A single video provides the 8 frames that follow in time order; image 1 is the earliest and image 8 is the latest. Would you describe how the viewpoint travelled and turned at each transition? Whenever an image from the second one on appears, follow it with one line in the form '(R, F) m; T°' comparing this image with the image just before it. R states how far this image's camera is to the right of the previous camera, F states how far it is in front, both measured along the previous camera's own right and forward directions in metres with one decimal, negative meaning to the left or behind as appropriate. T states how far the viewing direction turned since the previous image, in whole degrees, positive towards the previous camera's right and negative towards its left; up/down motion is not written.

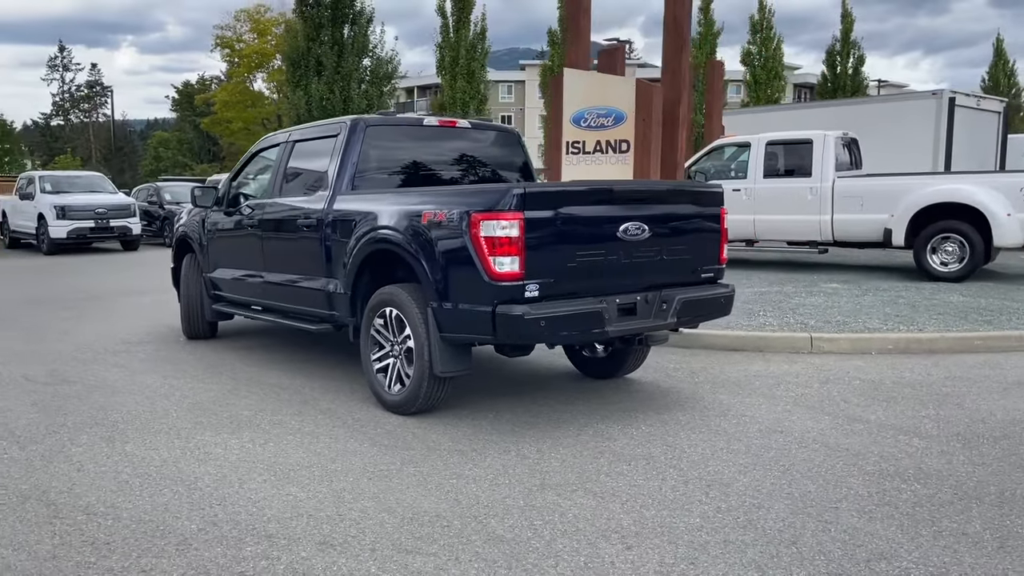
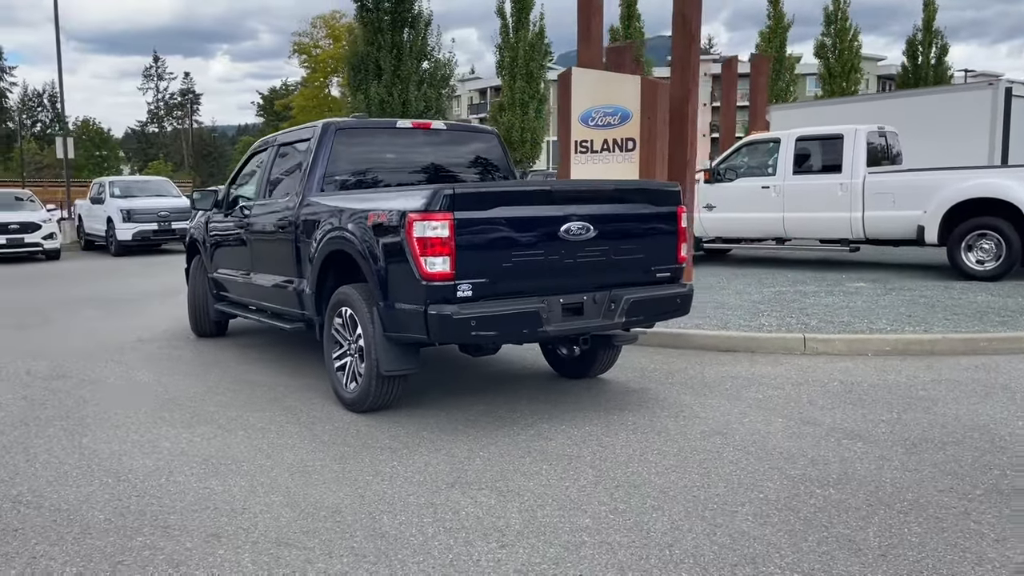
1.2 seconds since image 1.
(+0.9, 0.0) m; -5°
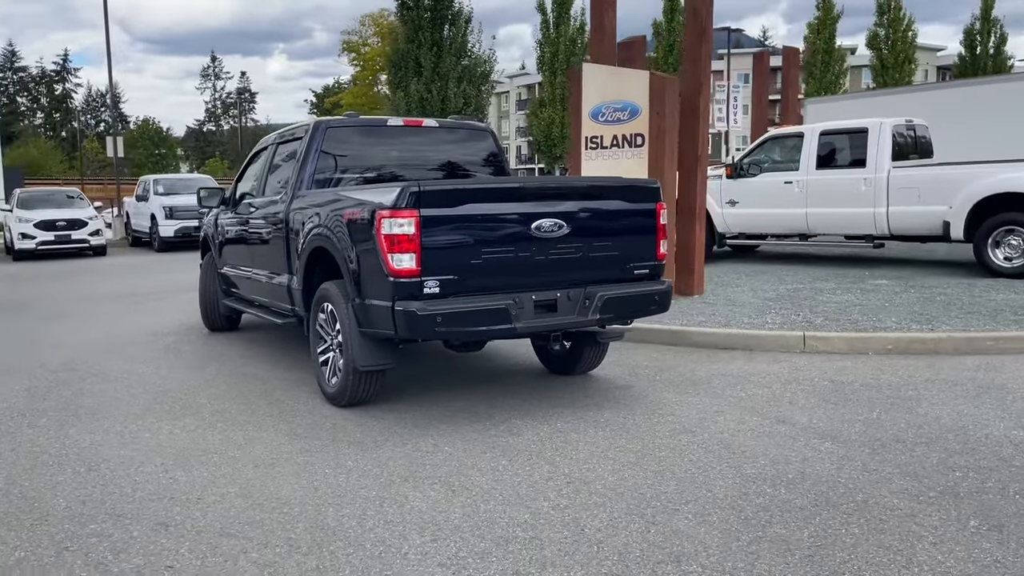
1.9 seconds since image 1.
(+0.5, 0.0) m; -3°
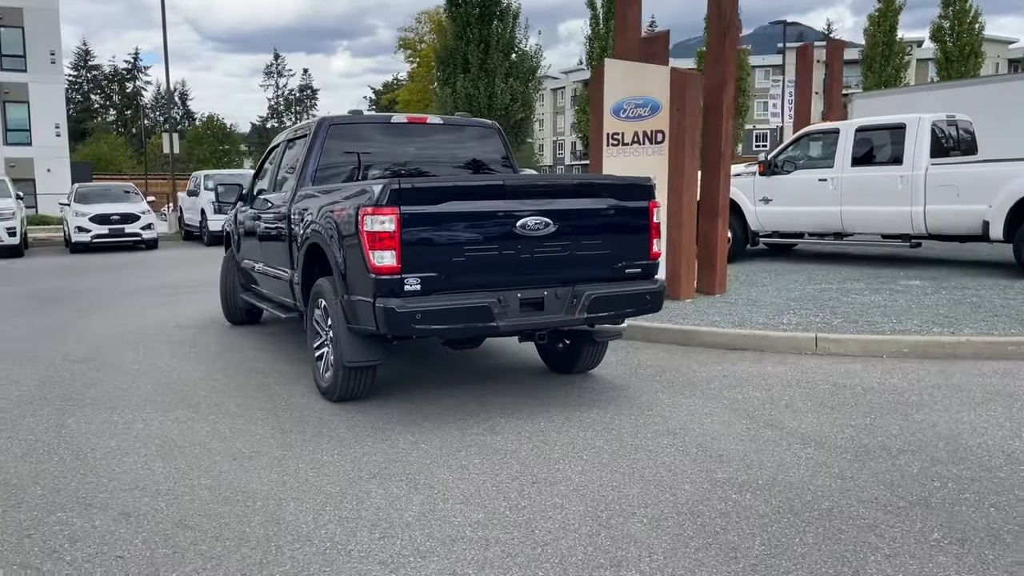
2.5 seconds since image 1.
(+0.4, 0.0) m; -4°
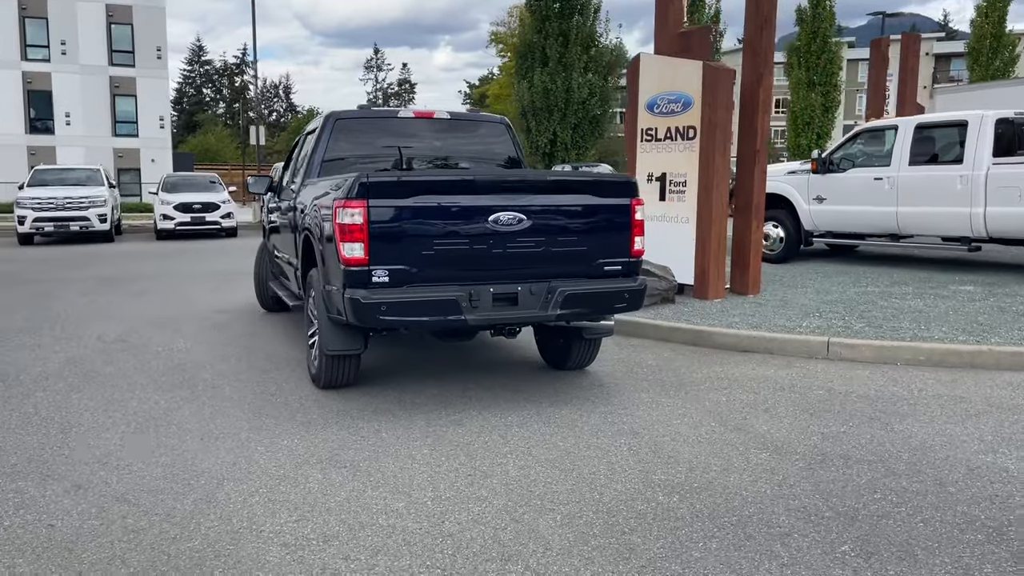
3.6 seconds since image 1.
(+0.8, 0.0) m; -6°
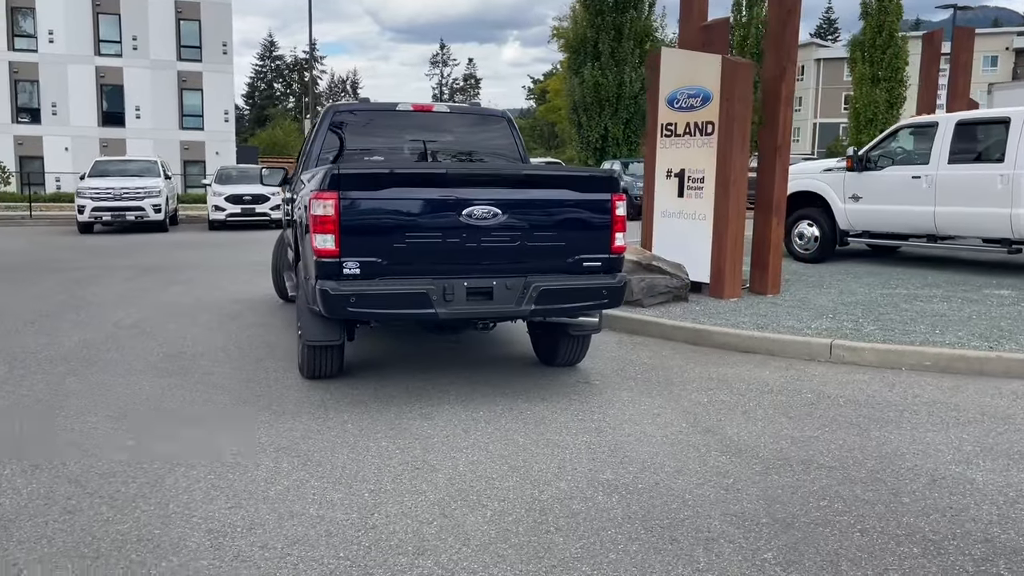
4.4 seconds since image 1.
(+0.6, +0.1) m; -4°
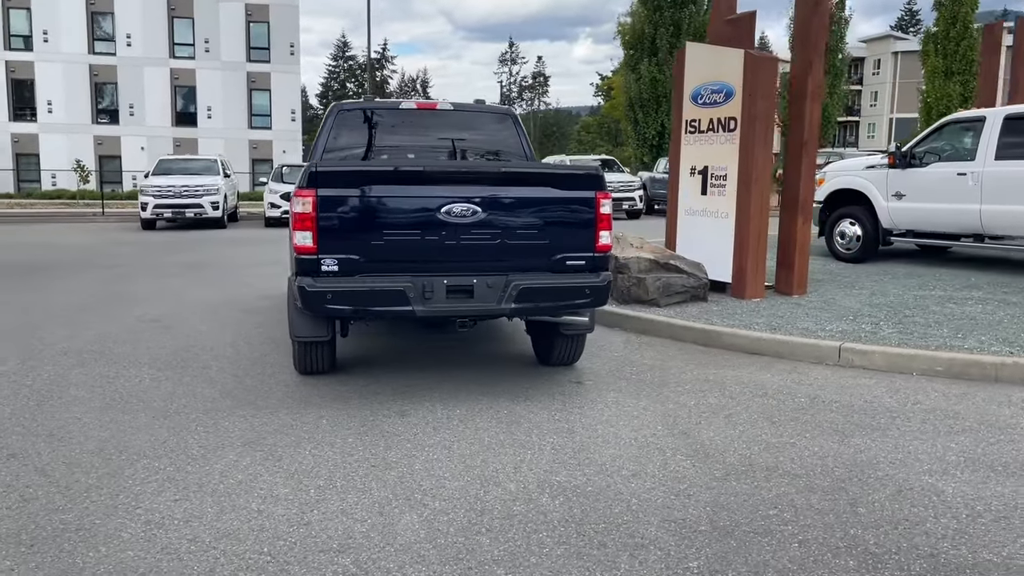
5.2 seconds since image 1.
(+0.6, +0.1) m; -4°
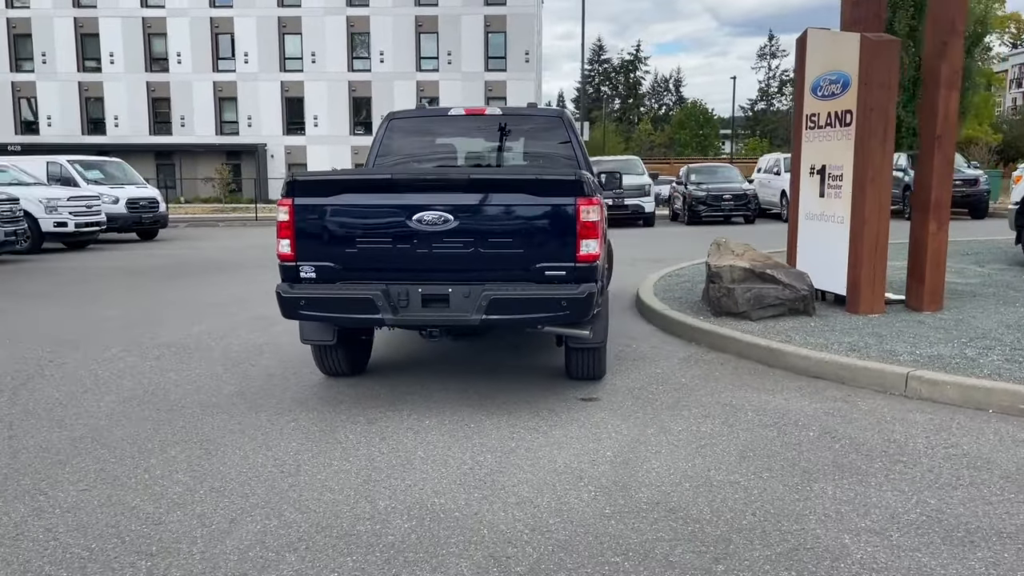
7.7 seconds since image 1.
(+1.7, +0.4) m; -16°
